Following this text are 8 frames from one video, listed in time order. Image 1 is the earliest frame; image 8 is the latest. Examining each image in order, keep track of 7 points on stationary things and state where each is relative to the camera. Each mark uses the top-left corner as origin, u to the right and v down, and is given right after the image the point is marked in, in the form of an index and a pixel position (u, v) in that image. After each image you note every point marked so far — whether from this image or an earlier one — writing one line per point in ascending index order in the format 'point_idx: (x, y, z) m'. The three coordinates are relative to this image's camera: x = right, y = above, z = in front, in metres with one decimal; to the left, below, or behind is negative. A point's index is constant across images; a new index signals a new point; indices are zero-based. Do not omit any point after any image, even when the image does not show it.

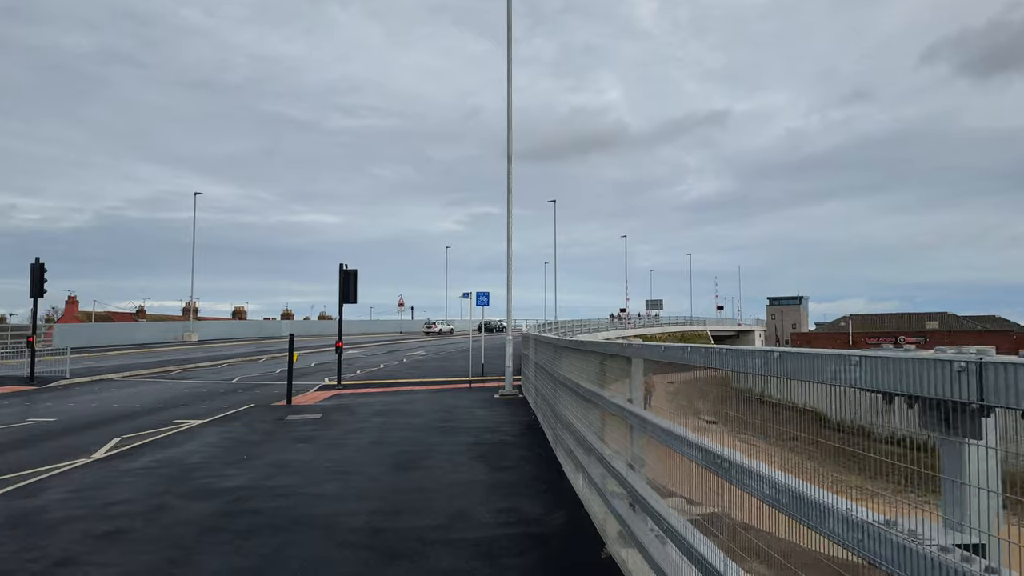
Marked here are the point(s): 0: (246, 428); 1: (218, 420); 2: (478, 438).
0: (-5.1, -2.7, +13.9) m
1: (-6.2, -2.8, +15.4) m
2: (-0.6, -2.4, +11.8) m
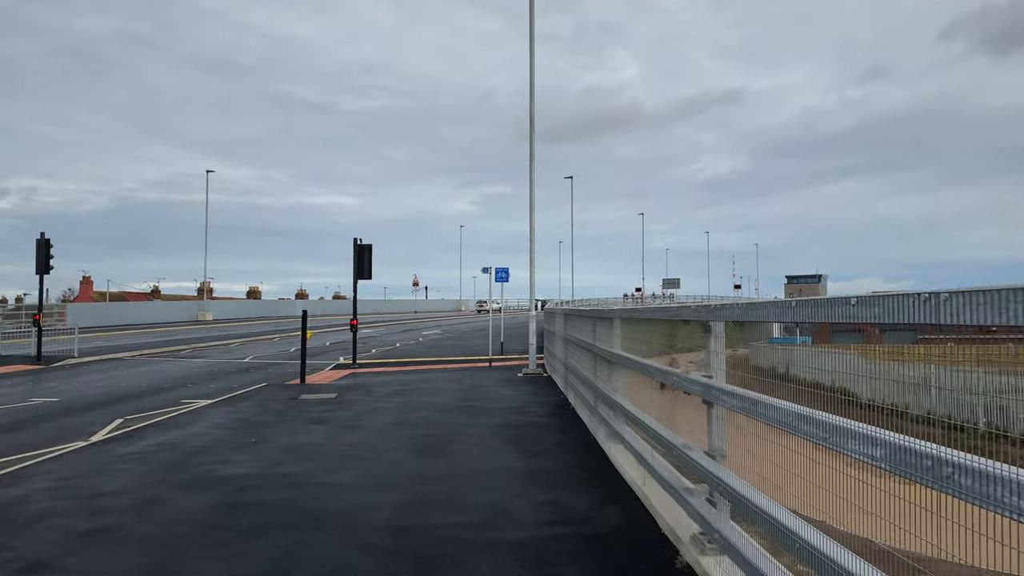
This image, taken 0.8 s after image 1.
0: (-4.6, -2.2, +13.0) m
1: (-5.7, -2.2, +14.6) m
2: (-0.1, -2.0, +10.9) m
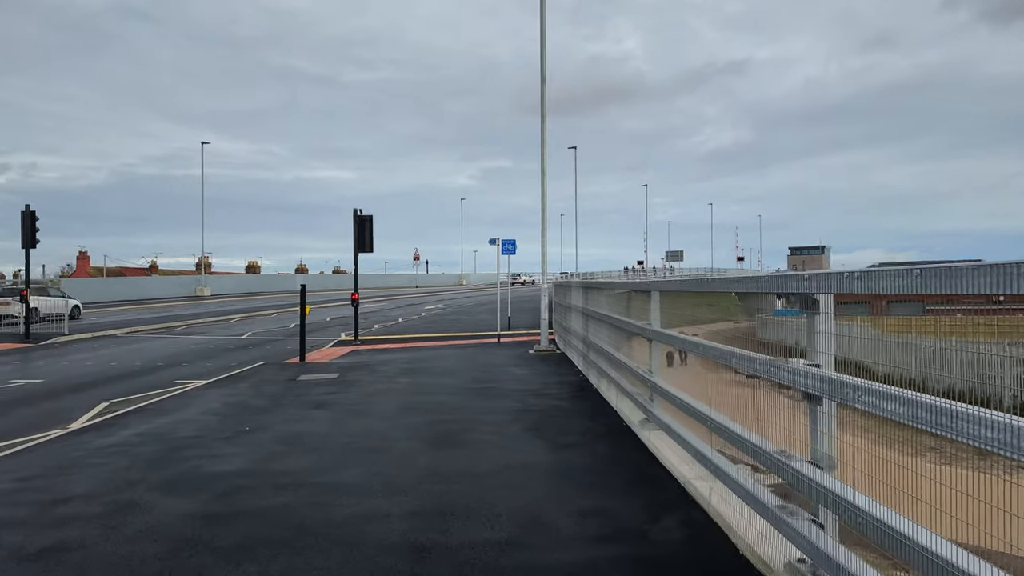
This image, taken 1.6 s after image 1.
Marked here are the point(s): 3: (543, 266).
0: (-4.3, -1.7, +12.0) m
1: (-5.4, -1.7, +13.6) m
2: (+0.2, -1.6, +9.9) m
3: (+0.8, +0.5, +18.6) m
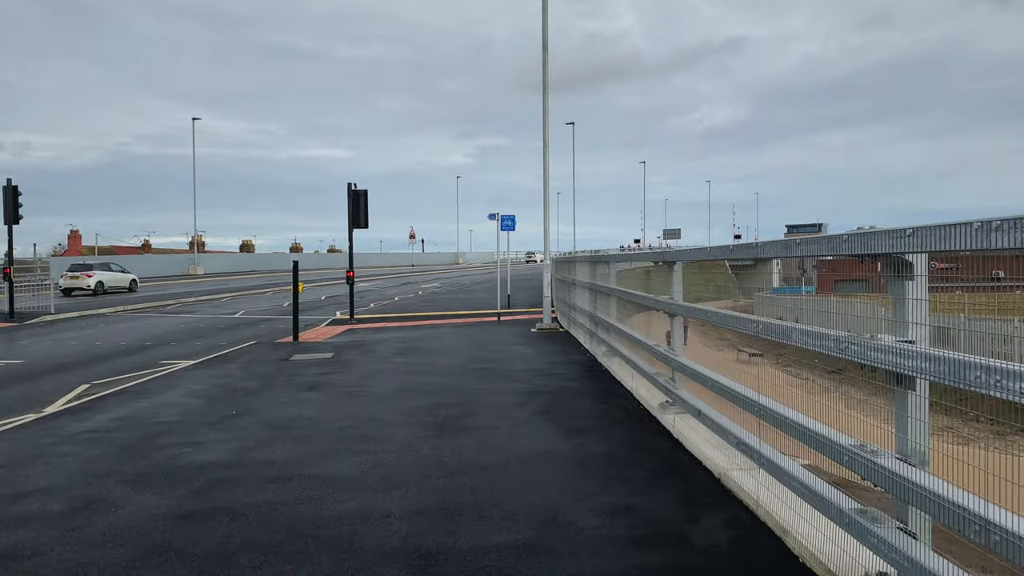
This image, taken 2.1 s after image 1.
0: (-4.2, -1.3, +11.4) m
1: (-5.4, -1.3, +12.9) m
2: (+0.2, -1.2, +9.2) m
3: (+0.8, +1.1, +17.9) m
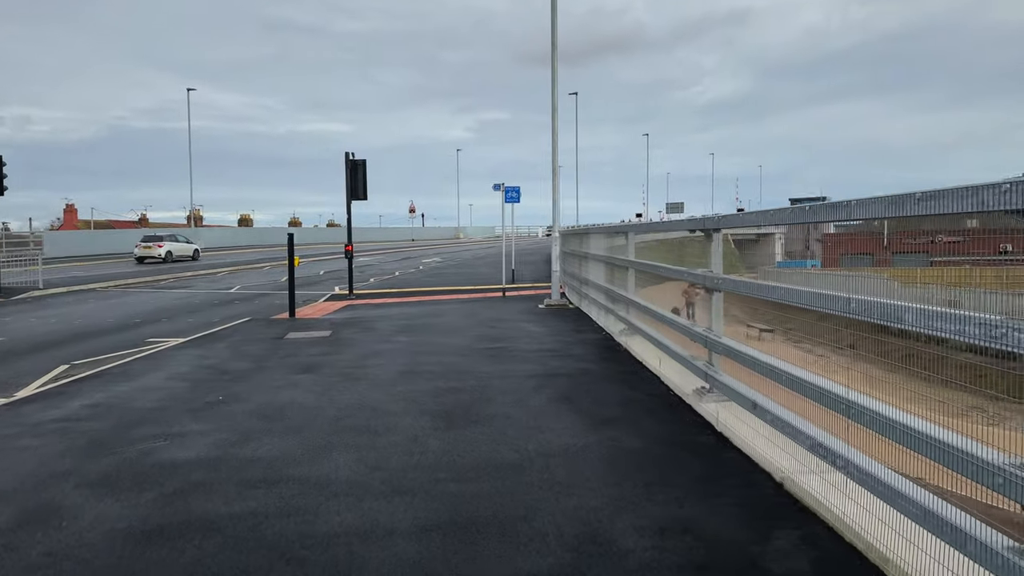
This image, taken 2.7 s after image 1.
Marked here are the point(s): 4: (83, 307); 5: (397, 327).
0: (-4.1, -0.9, +10.6) m
1: (-5.2, -0.9, +12.1) m
2: (+0.4, -0.9, +8.5) m
3: (+1.0, +1.7, +17.0) m
4: (-11.2, -0.5, +19.1) m
5: (-2.0, -0.7, +12.8) m
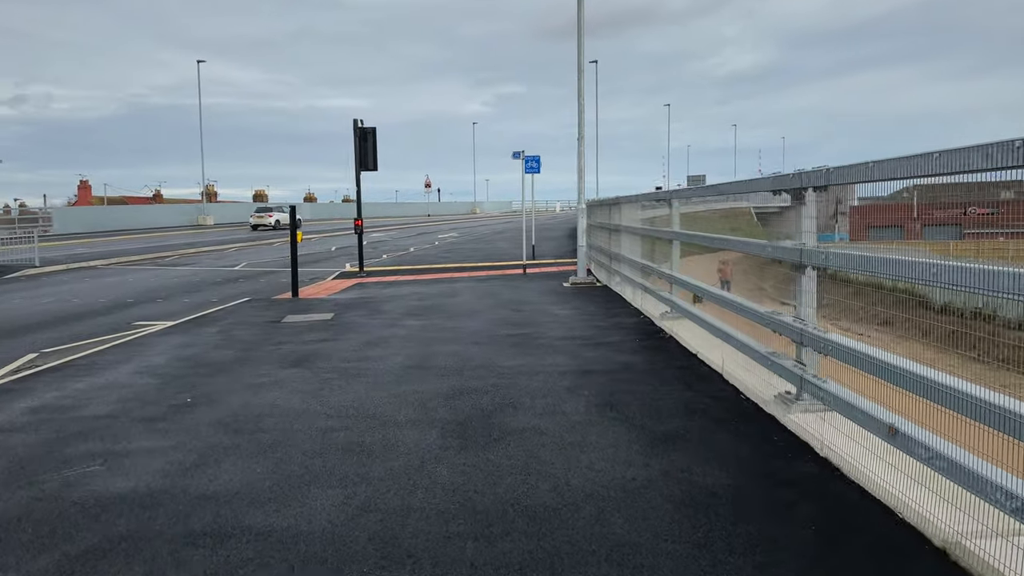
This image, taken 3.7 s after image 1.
0: (-3.8, -0.6, +9.4) m
1: (-4.9, -0.5, +10.9) m
2: (+0.7, -0.7, +7.1) m
3: (+1.4, +2.2, +15.6) m
4: (-10.7, +0.1, +18.0) m
5: (-1.6, -0.3, +11.5) m
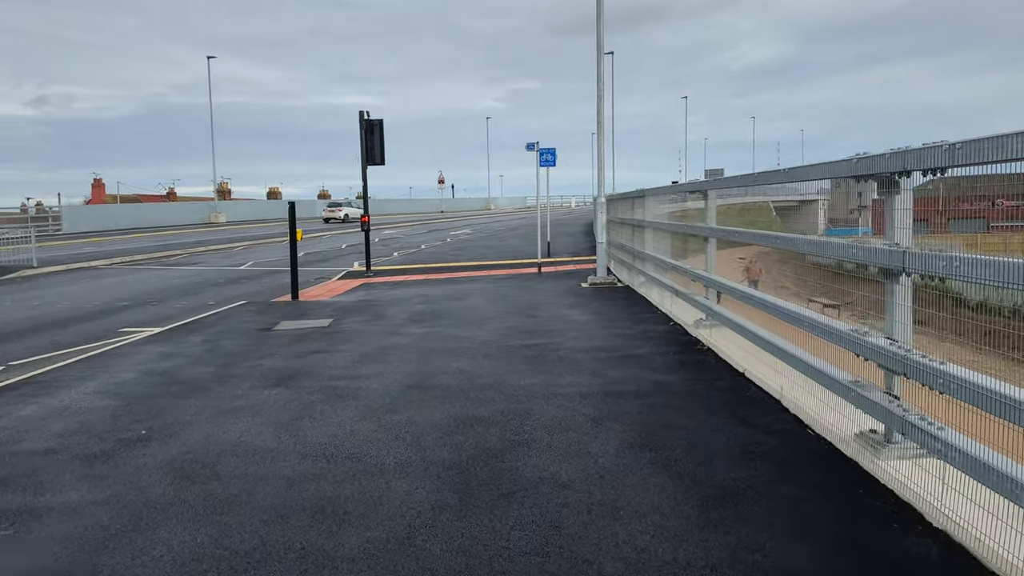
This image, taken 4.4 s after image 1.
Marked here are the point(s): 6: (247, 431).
0: (-3.6, -0.7, +8.4) m
1: (-4.7, -0.6, +10.0) m
2: (+0.8, -0.7, +6.1) m
3: (+1.7, +2.2, +14.5) m
4: (-10.4, 0.0, +17.2) m
5: (-1.4, -0.4, +10.5) m
6: (-1.8, -1.0, +5.1) m
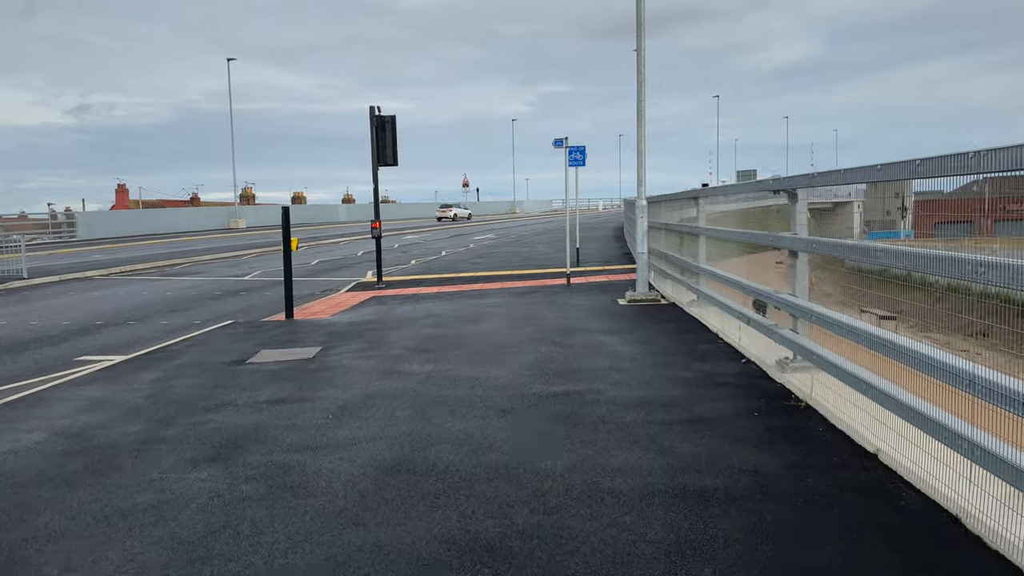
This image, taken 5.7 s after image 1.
0: (-3.4, -1.0, +6.7) m
1: (-4.4, -0.9, +8.3) m
2: (+0.9, -1.0, +4.2) m
3: (+2.1, +1.9, +12.6) m
4: (-9.8, -0.3, +15.8) m
5: (-1.1, -0.6, +8.7) m
6: (-1.7, -1.2, +3.3) m
